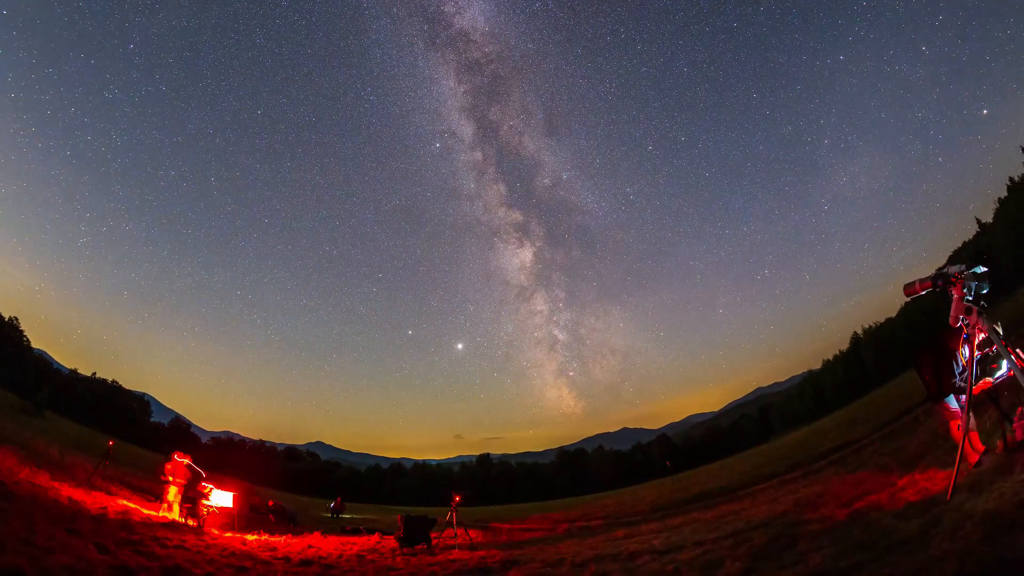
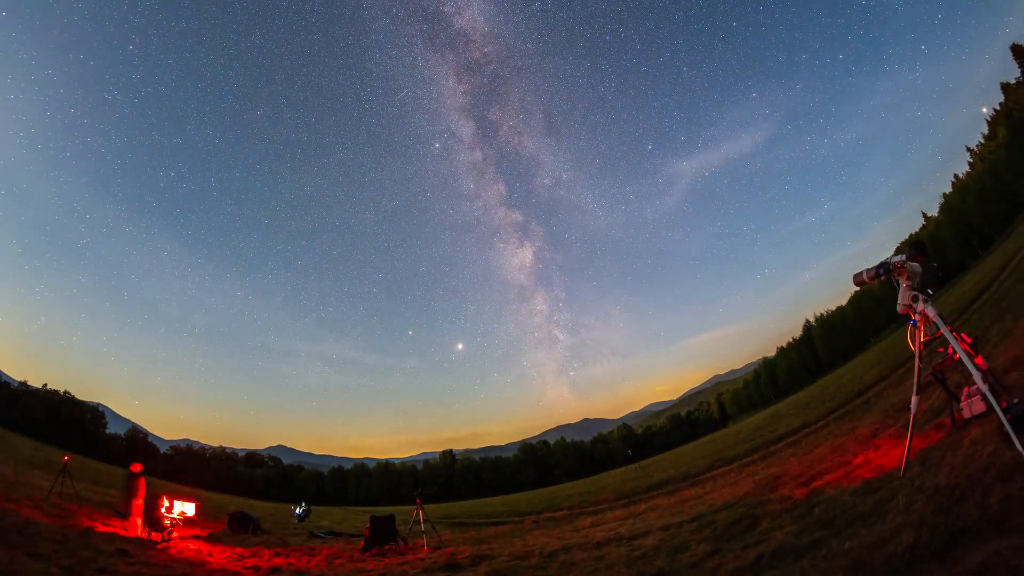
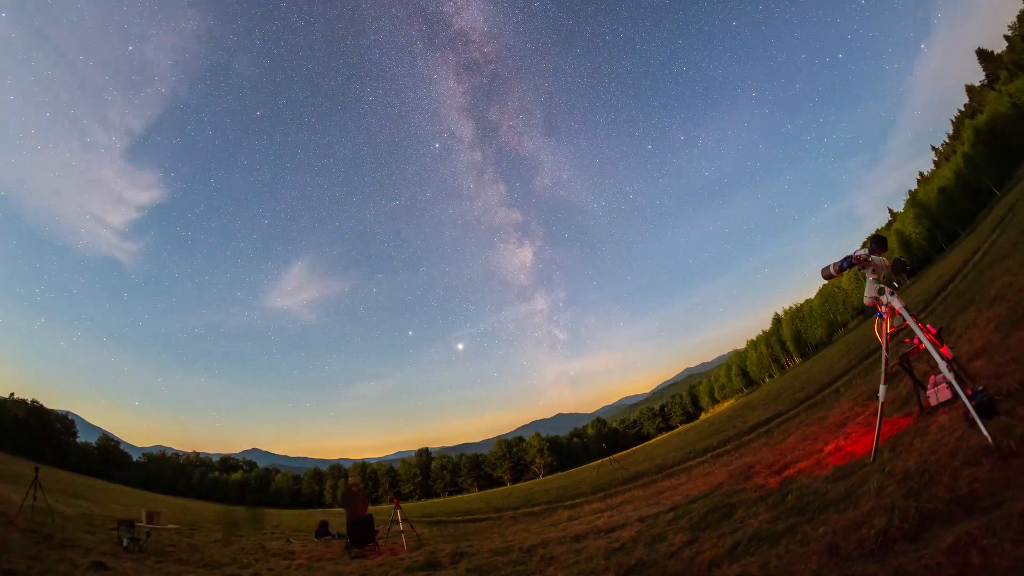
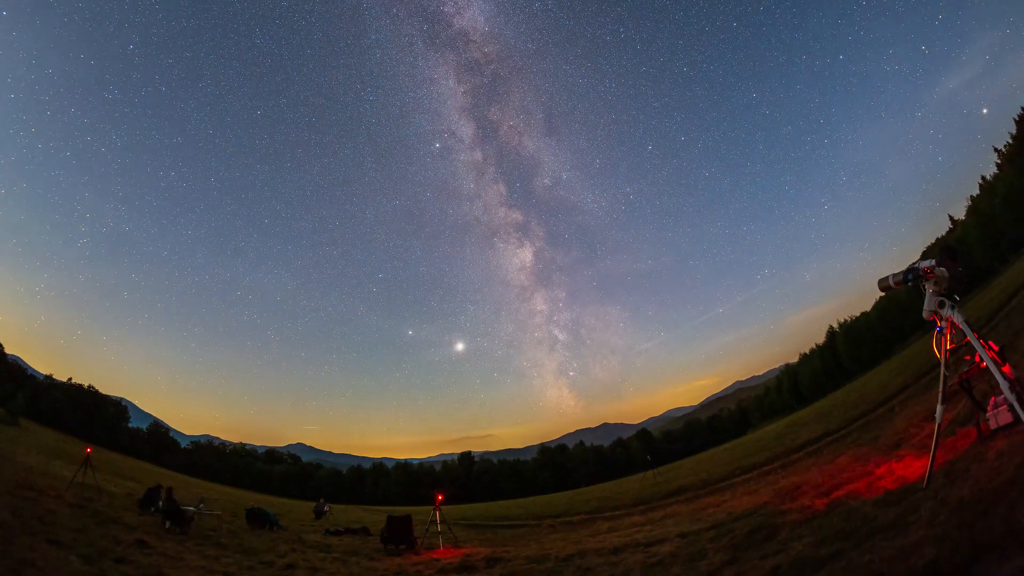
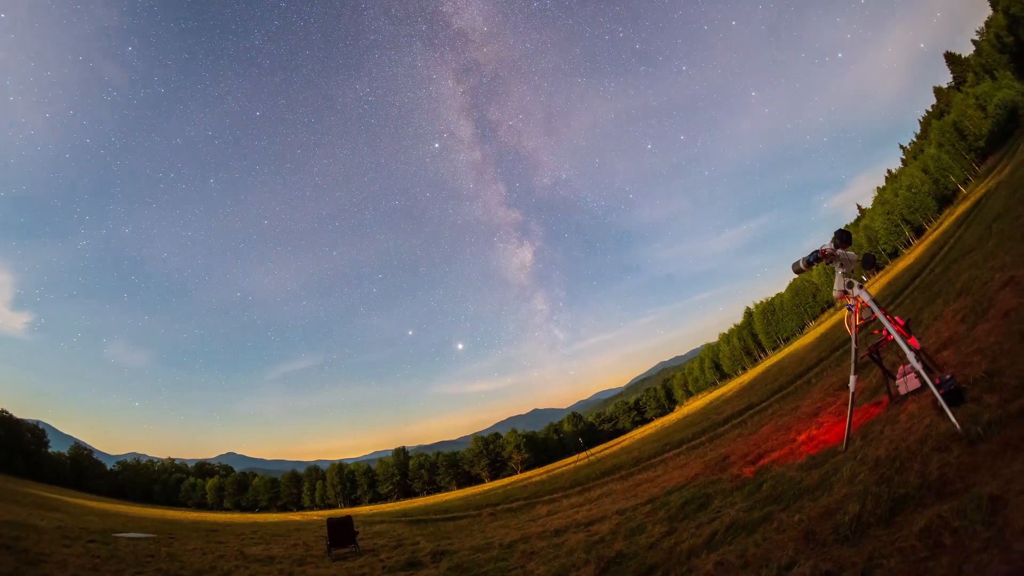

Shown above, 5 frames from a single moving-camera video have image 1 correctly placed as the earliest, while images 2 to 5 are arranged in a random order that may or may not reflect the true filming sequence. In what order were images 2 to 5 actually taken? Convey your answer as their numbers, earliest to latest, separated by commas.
4, 2, 3, 5
